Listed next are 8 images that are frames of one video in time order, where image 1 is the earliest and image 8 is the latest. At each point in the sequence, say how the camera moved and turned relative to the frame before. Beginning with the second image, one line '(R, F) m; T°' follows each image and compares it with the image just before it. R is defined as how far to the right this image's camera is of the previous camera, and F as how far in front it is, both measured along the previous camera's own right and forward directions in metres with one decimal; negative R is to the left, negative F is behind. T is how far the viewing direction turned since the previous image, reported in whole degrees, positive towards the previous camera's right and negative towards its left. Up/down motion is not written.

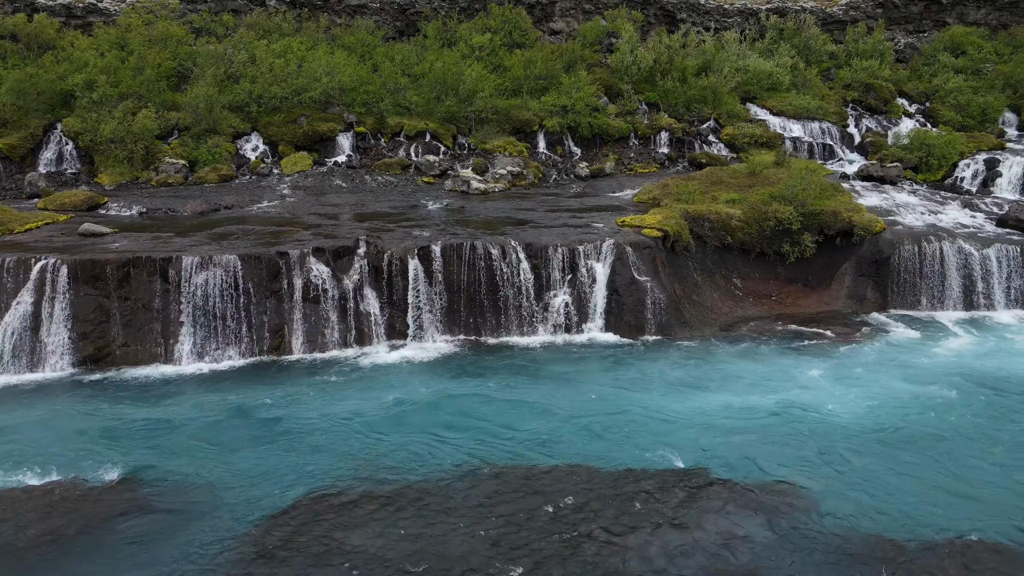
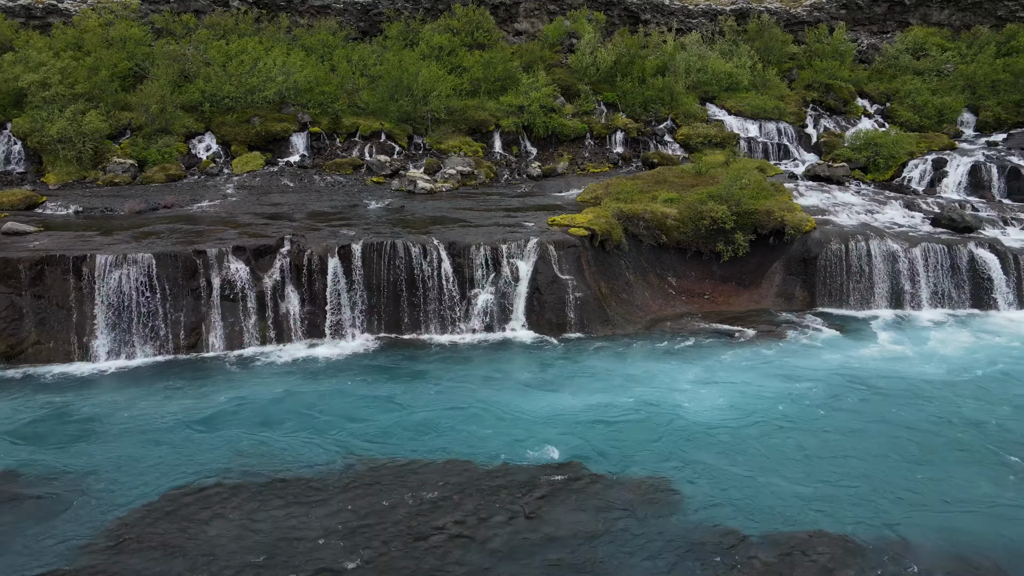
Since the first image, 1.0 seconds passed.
(+1.9, -0.2) m; 0°
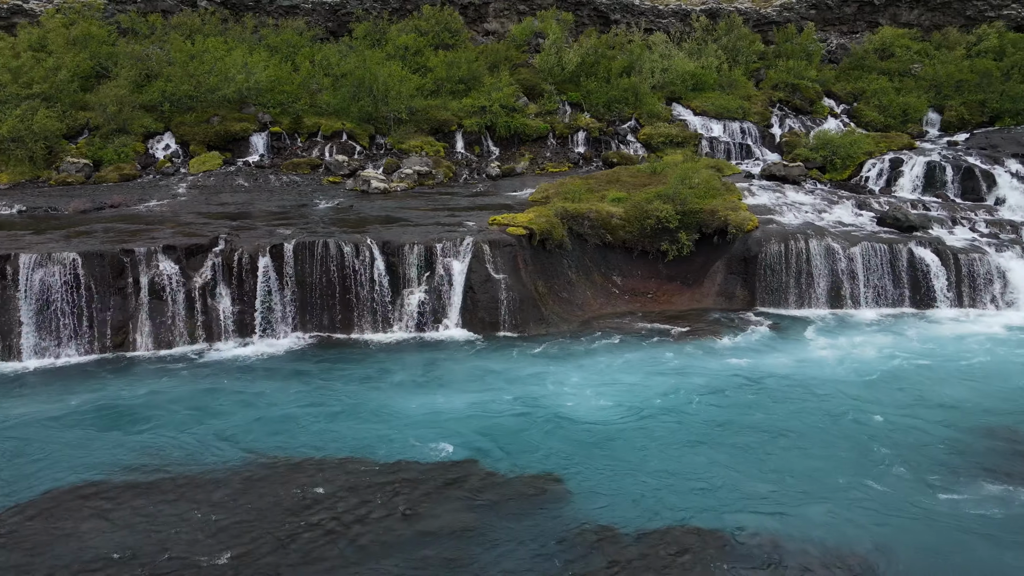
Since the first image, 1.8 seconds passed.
(+1.6, 0.0) m; 0°
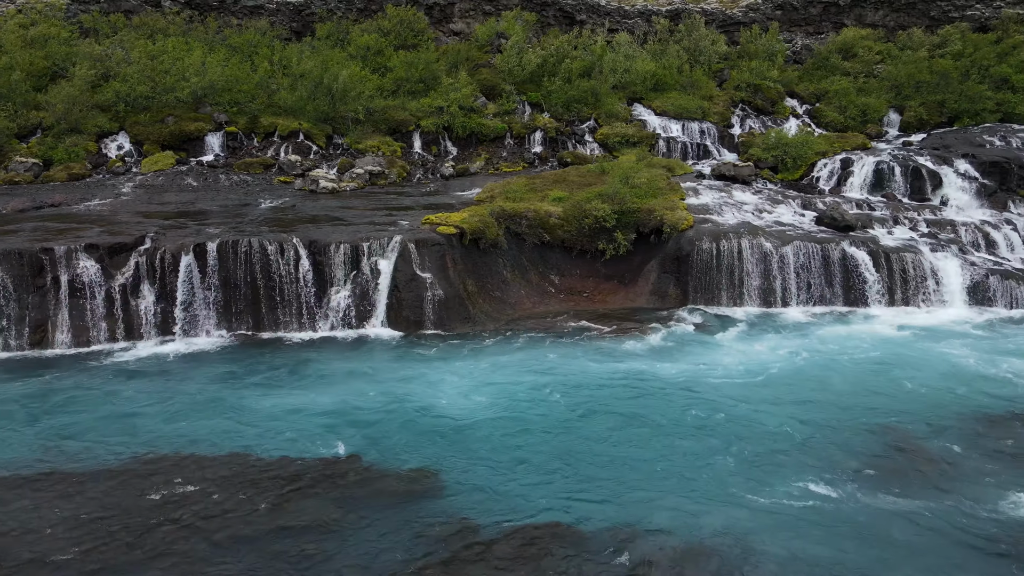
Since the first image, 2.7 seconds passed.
(+1.8, -0.1) m; 0°
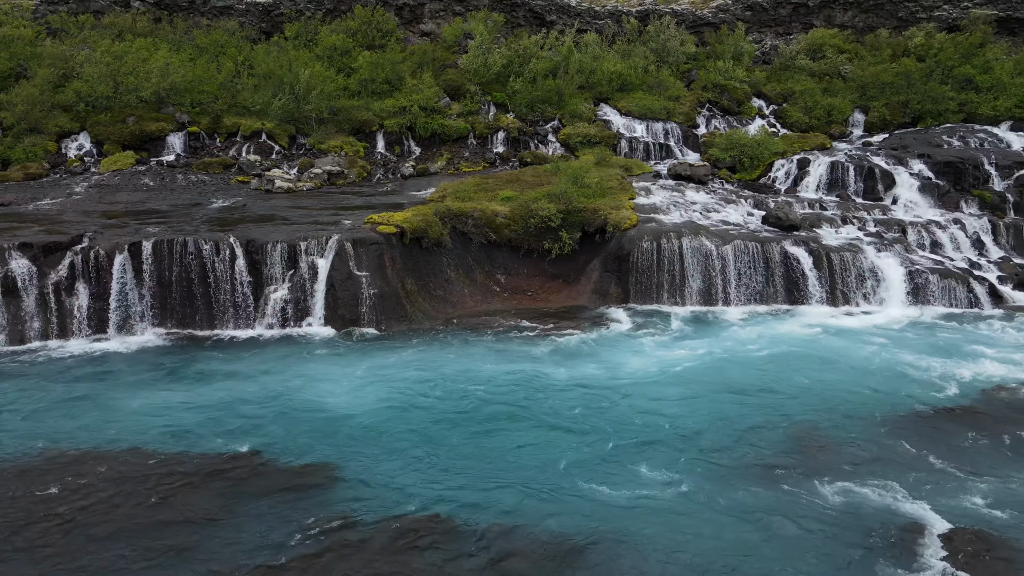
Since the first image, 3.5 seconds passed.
(+1.6, -0.2) m; 0°
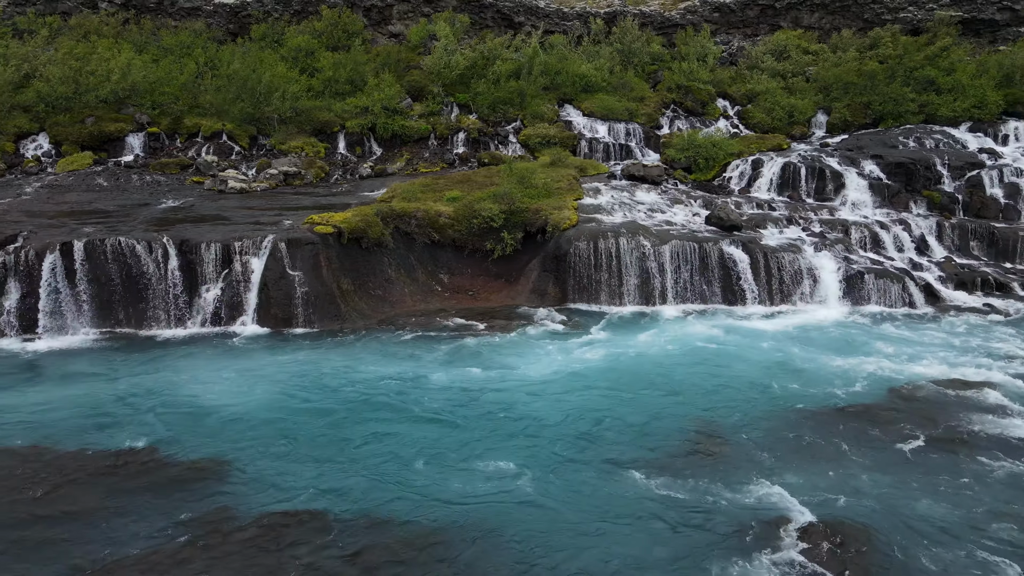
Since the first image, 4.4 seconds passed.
(+1.7, -0.2) m; 0°
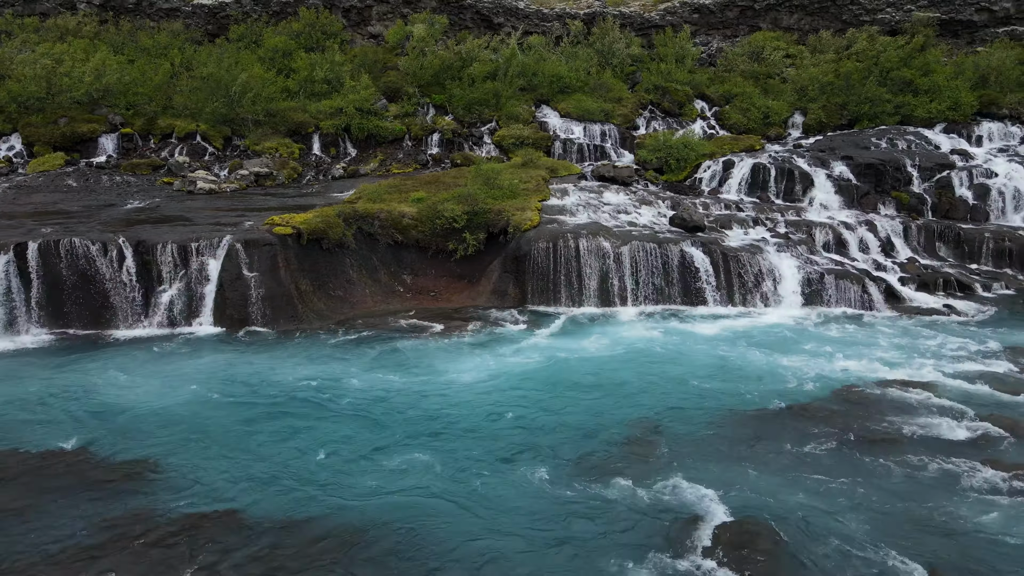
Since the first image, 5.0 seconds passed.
(+1.1, 0.0) m; 0°
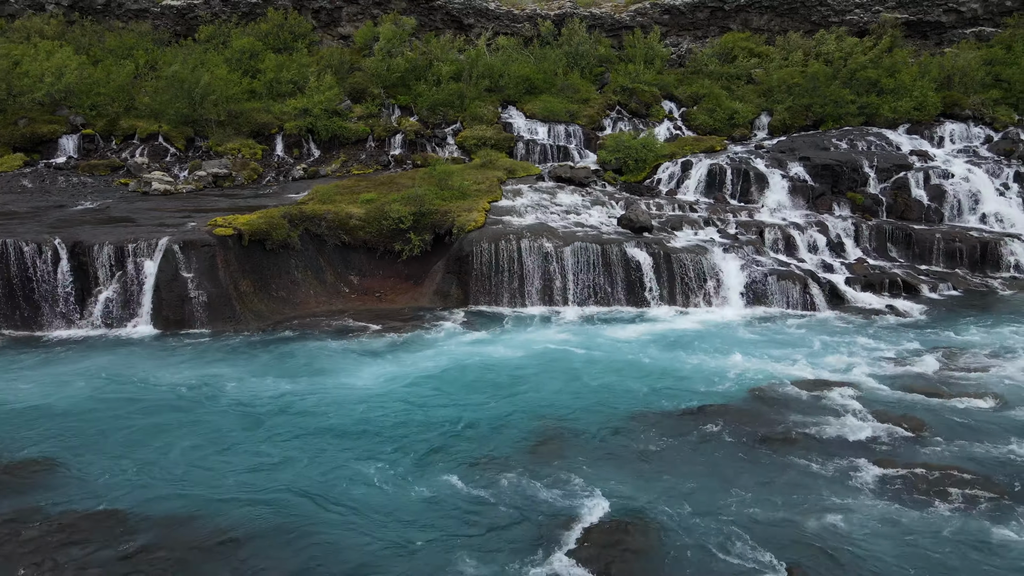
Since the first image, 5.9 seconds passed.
(+1.6, 0.0) m; 0°
